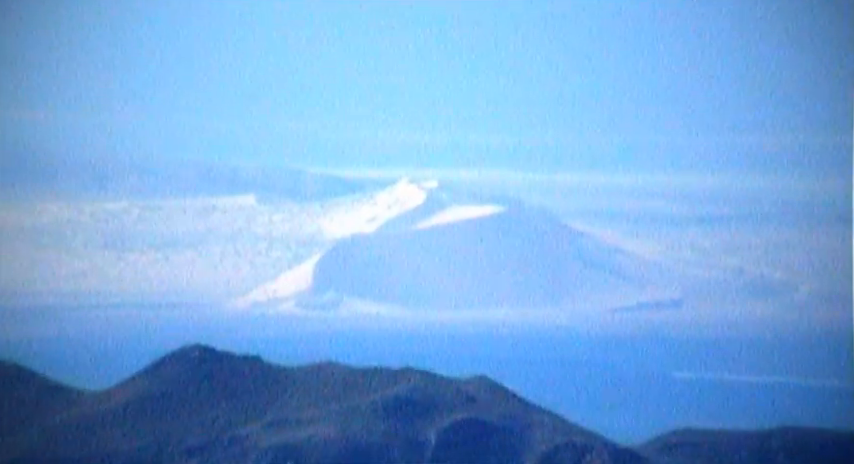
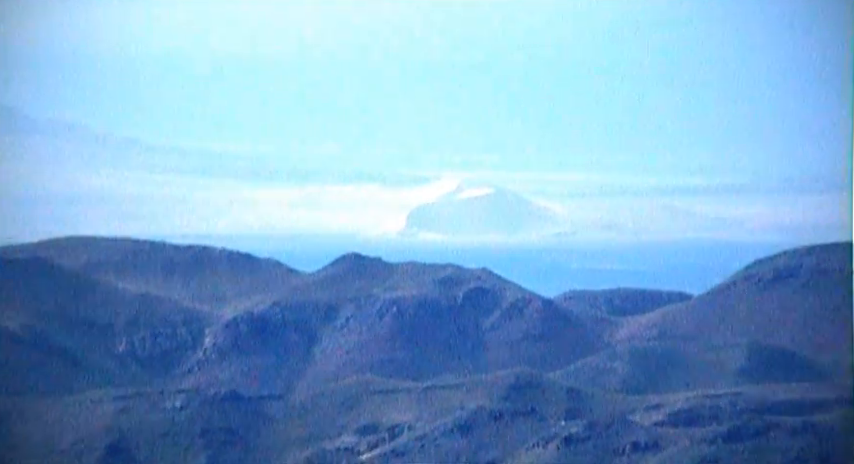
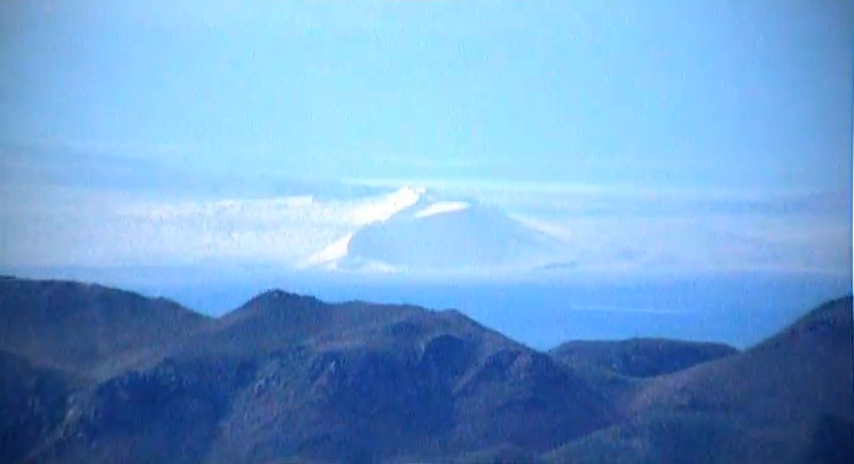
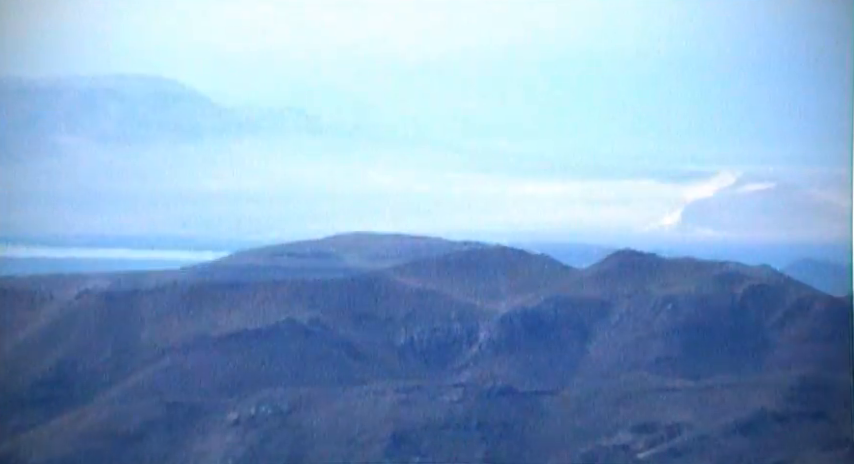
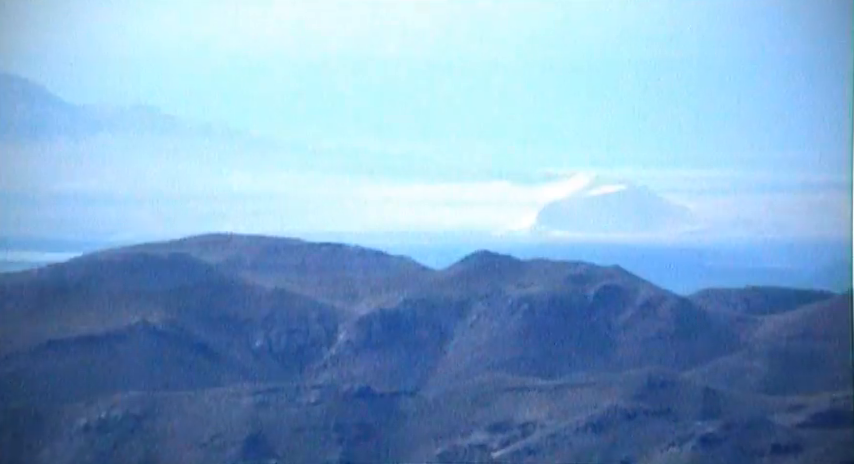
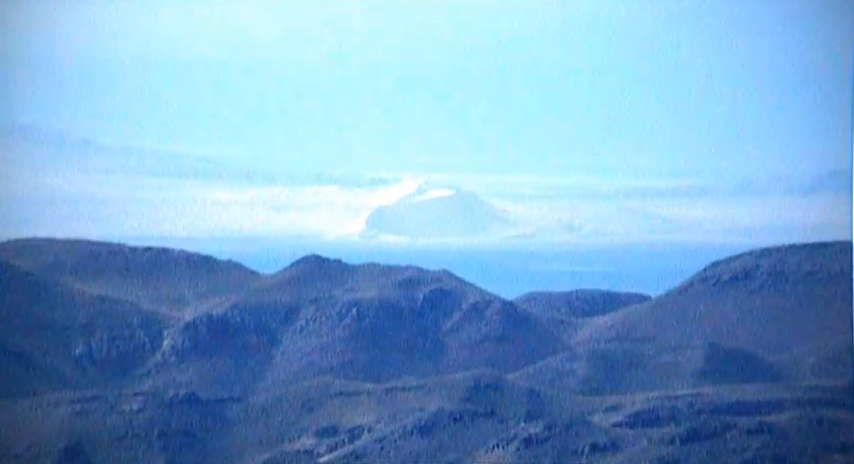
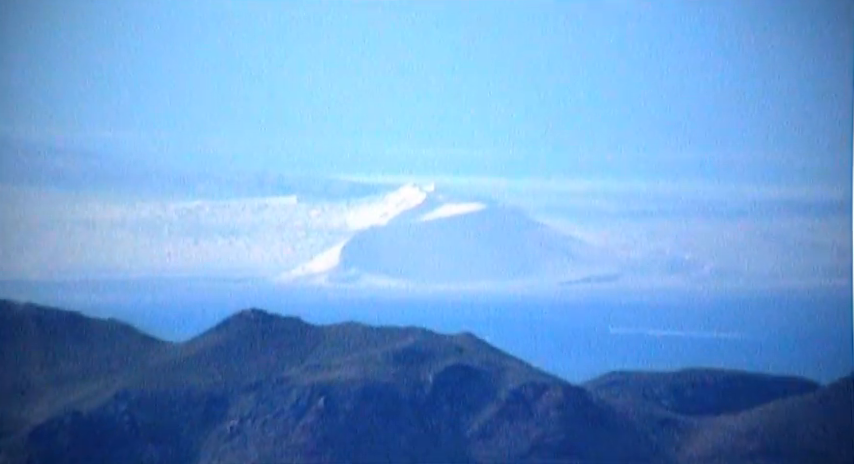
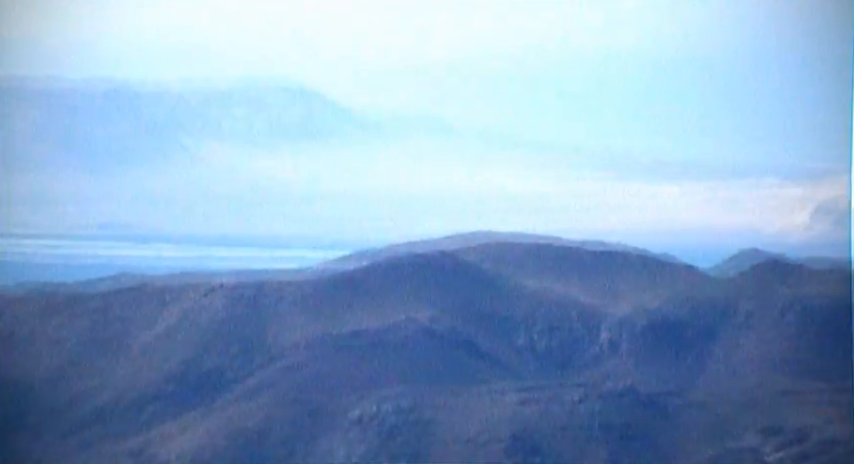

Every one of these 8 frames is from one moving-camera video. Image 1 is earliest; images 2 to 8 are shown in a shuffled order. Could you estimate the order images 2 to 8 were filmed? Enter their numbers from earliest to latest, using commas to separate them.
7, 3, 6, 2, 5, 4, 8
